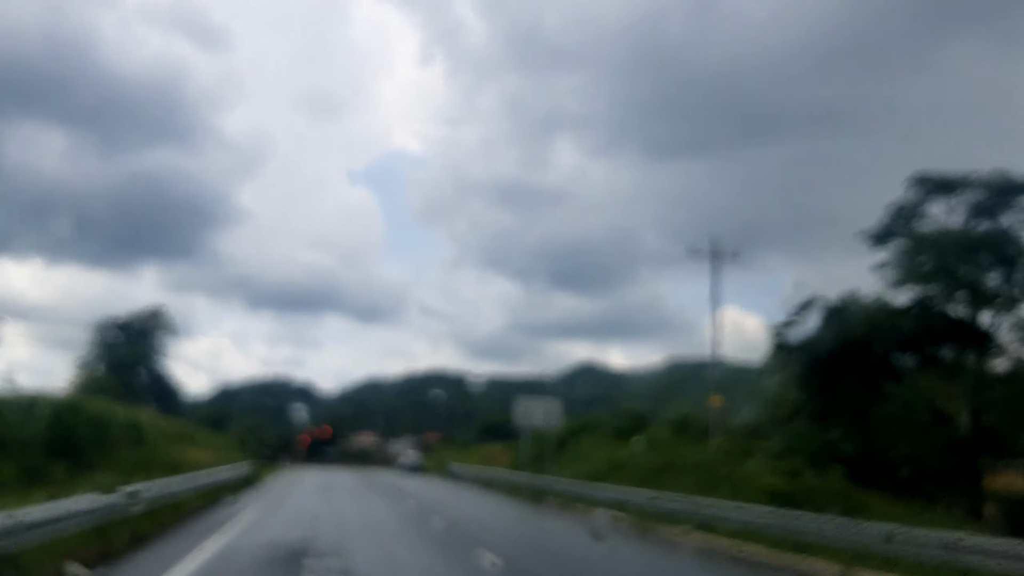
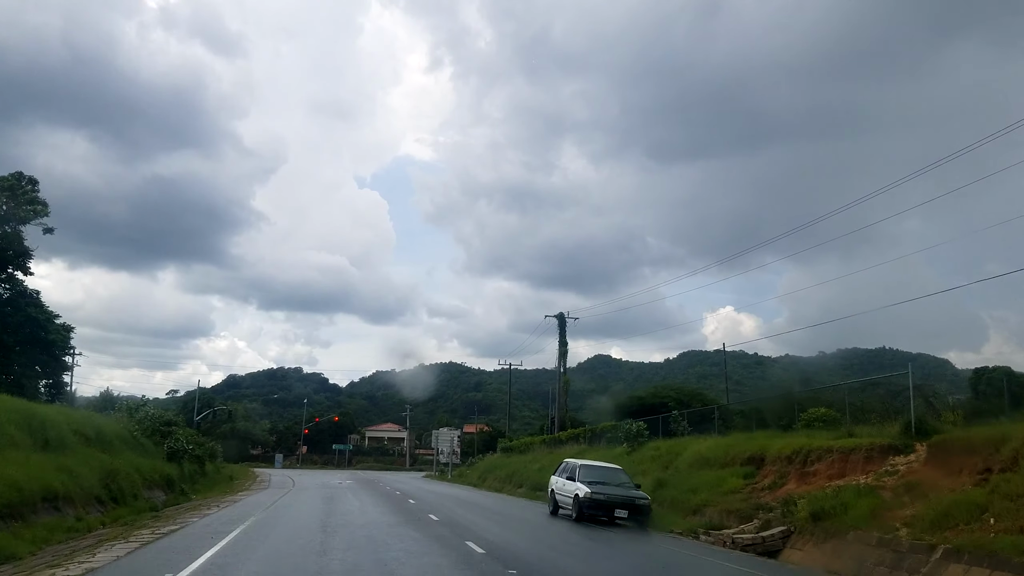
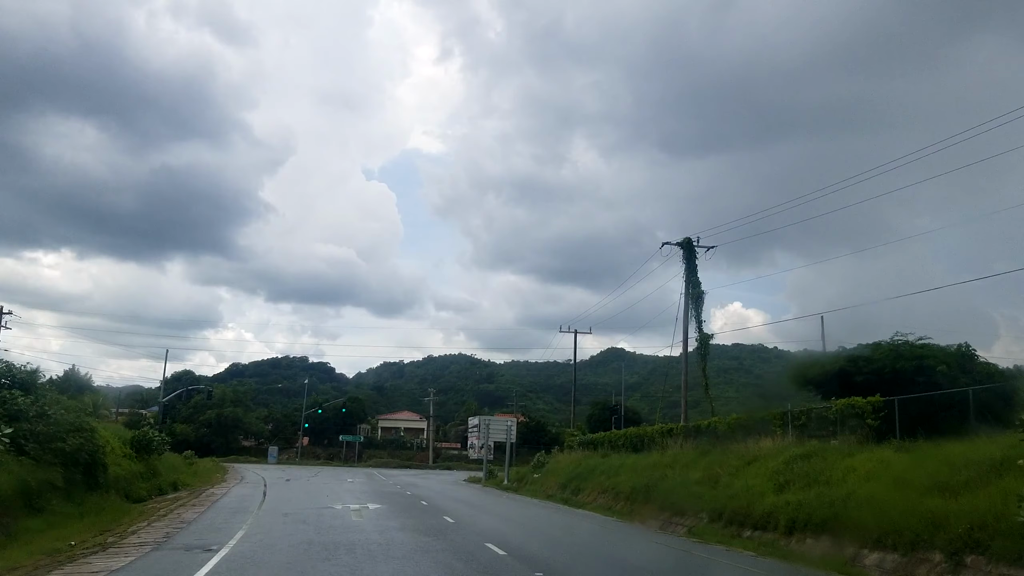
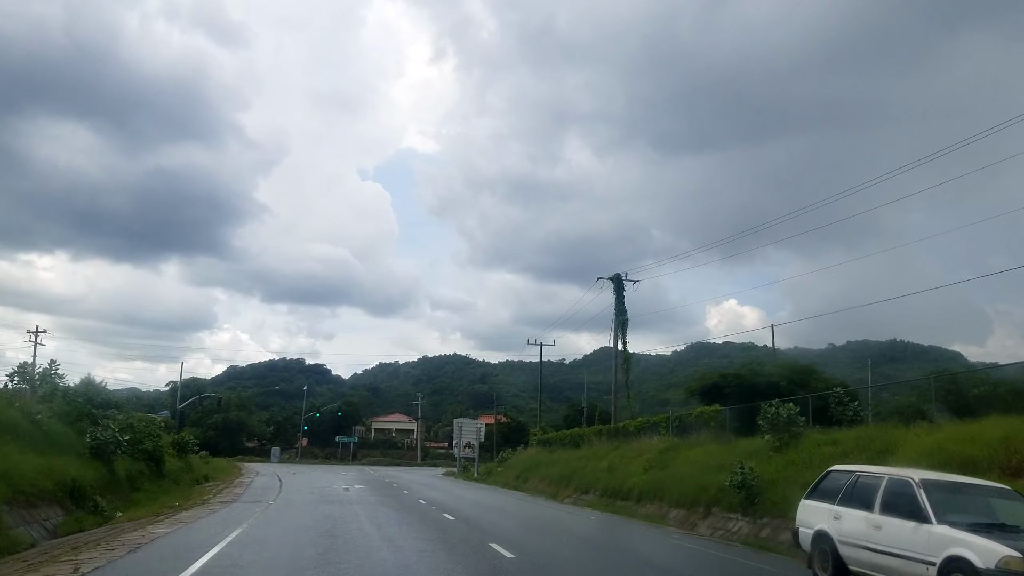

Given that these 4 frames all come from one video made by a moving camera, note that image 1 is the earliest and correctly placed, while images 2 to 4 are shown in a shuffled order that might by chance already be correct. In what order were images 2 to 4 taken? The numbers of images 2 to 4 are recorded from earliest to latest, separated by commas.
2, 4, 3
